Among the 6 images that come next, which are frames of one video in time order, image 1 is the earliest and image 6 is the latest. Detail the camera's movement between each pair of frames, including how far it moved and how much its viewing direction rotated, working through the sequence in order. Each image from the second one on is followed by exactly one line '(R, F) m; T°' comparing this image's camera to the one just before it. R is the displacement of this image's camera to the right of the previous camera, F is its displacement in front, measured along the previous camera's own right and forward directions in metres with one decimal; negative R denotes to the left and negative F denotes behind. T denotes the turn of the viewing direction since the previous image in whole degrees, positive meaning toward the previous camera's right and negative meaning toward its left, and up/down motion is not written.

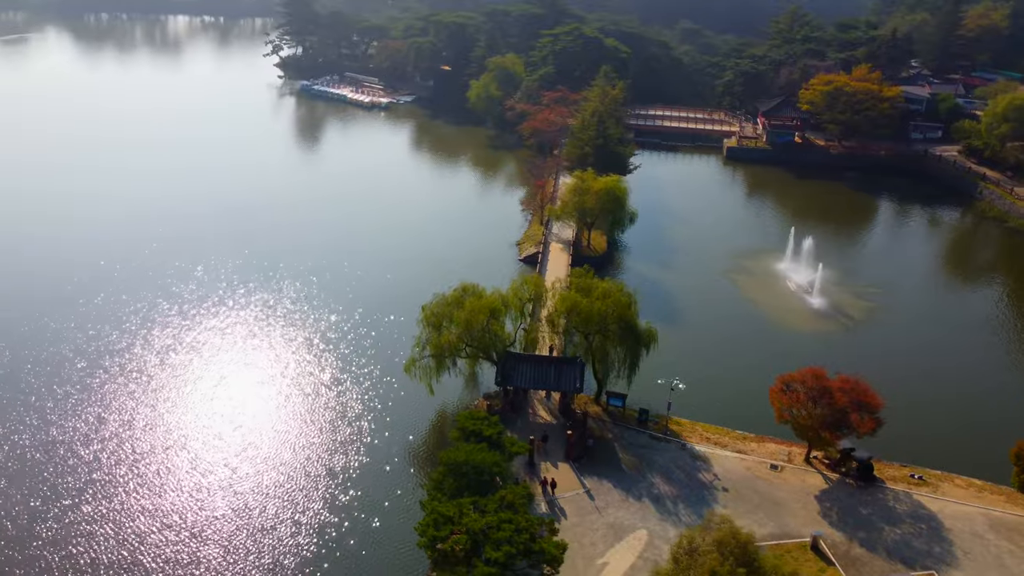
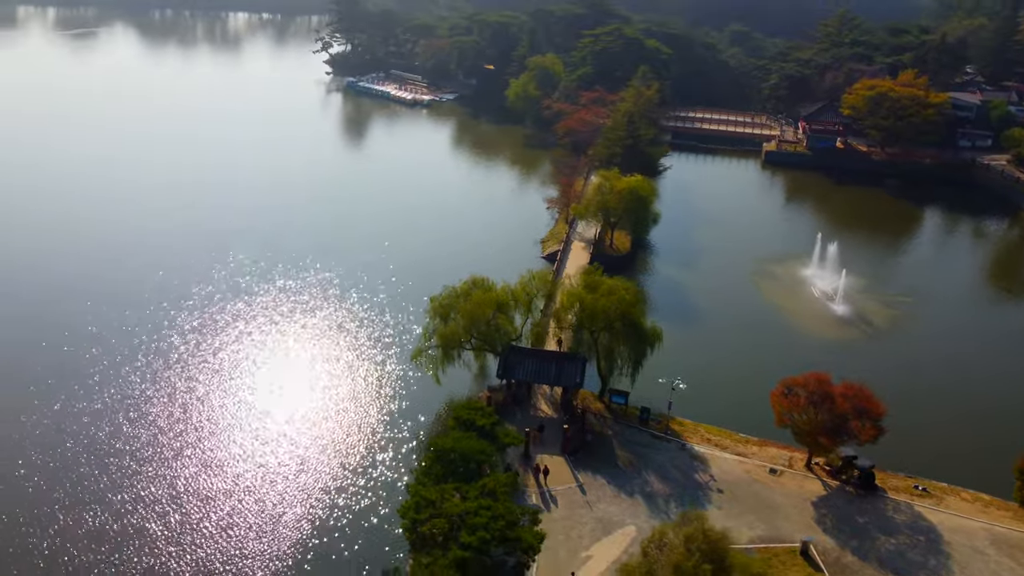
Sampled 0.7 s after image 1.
(+0.9, -0.2) m; -4°
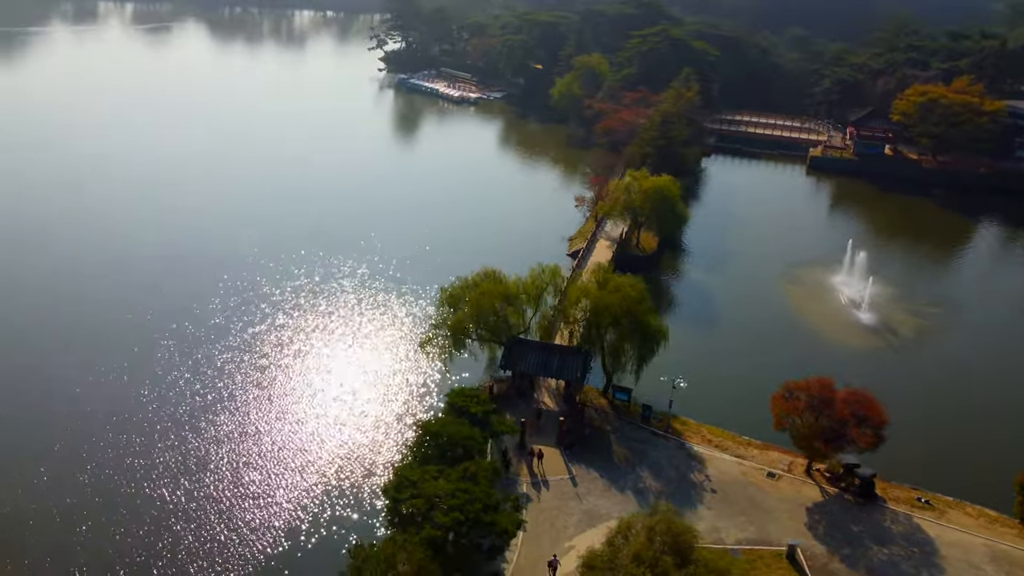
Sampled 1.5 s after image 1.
(+1.1, -0.2) m; -4°
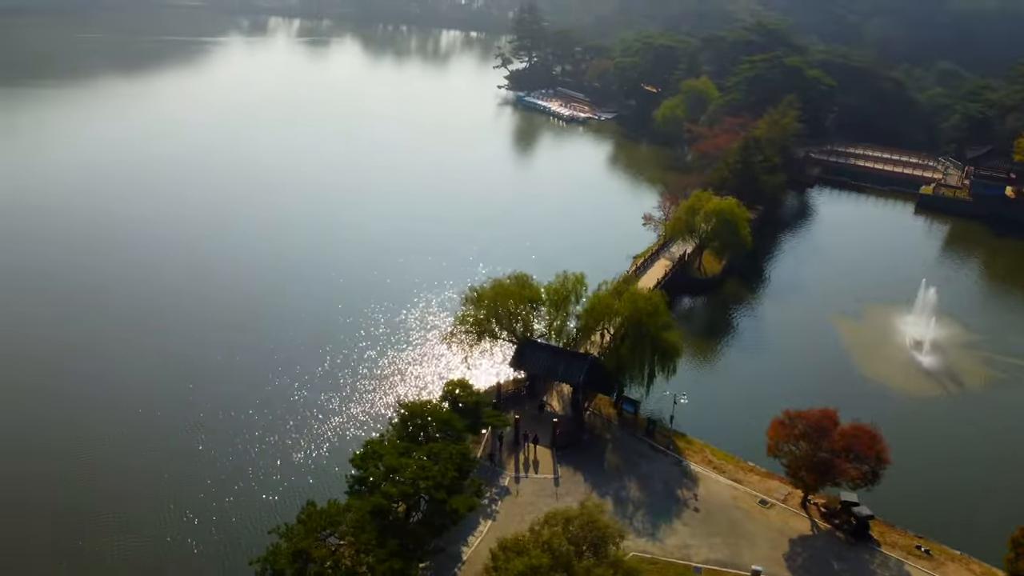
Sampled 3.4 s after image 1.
(+2.6, -0.3) m; -10°
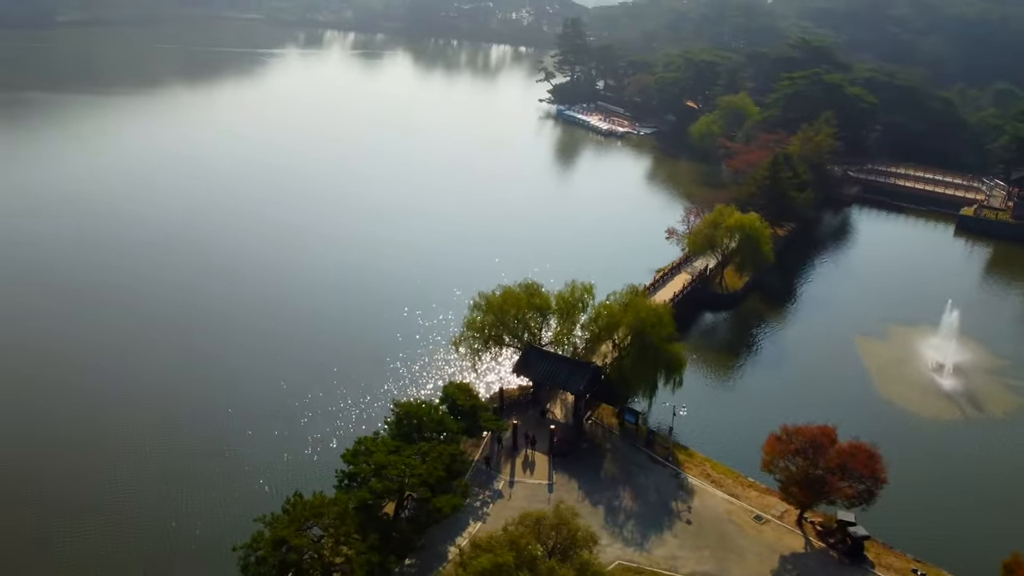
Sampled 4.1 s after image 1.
(+0.9, -0.2) m; -4°
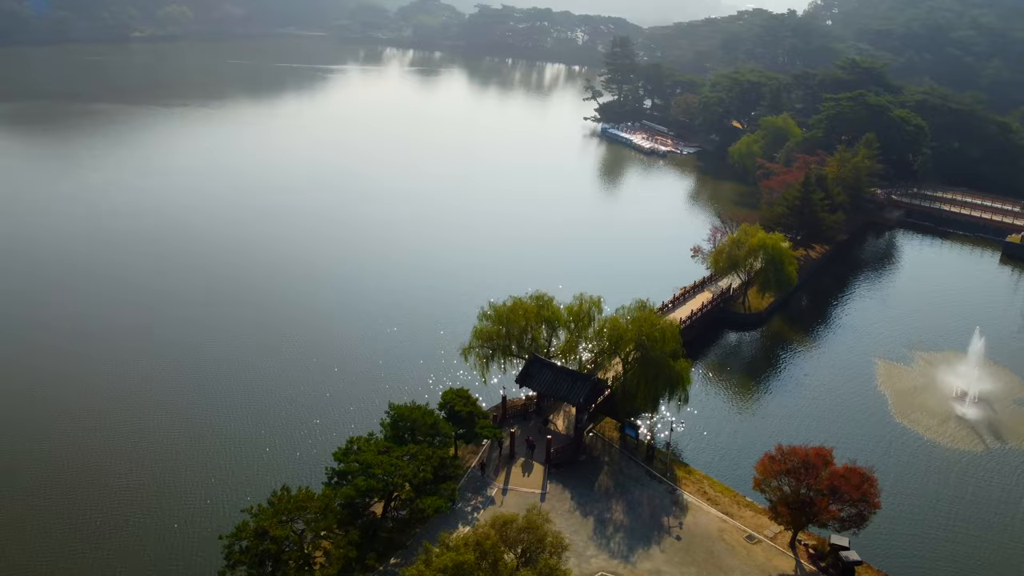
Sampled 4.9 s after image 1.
(+1.1, -0.2) m; -4°
